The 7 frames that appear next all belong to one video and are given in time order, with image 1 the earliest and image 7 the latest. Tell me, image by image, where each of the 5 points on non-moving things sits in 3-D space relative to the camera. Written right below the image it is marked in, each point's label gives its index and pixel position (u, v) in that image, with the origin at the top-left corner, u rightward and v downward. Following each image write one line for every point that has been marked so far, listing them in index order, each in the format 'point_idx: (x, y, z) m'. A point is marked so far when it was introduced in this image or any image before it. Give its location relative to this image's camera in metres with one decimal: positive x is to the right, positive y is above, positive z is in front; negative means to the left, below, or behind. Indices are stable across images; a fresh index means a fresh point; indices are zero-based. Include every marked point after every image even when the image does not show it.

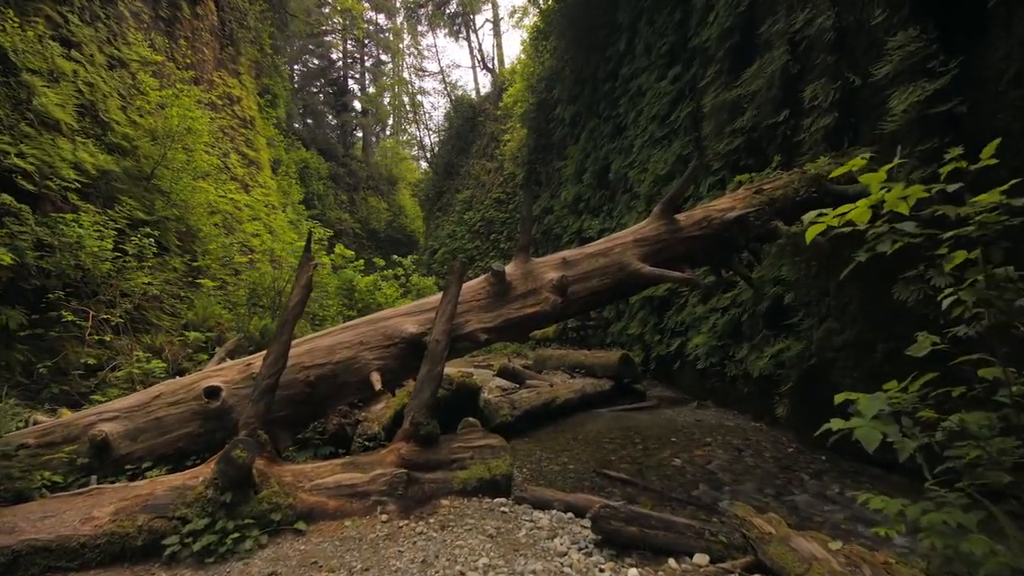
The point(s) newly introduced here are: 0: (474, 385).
0: (-0.3, -0.9, +4.7) m
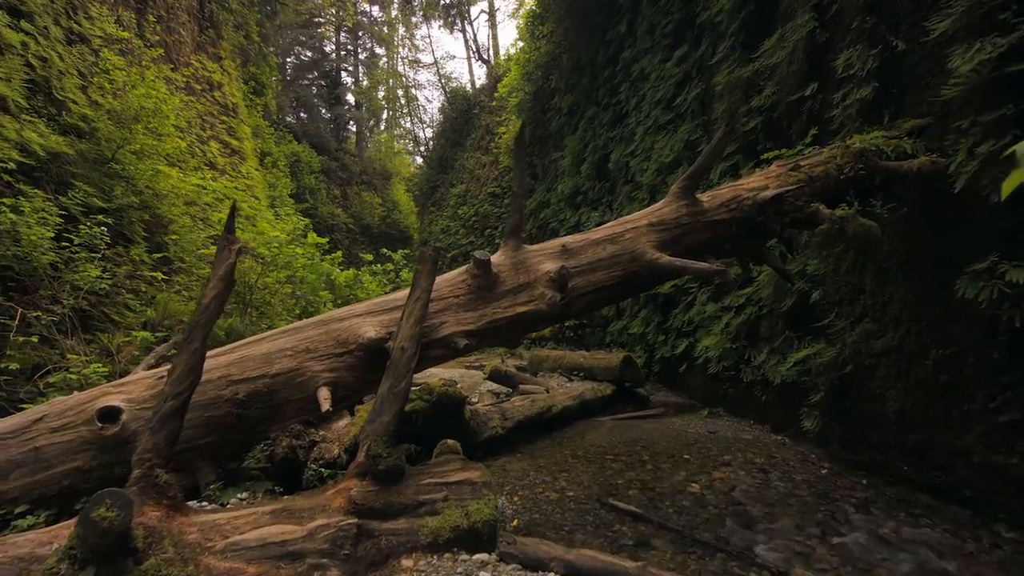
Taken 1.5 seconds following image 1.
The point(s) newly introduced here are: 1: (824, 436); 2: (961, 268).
0: (-0.4, -0.9, +4.0) m
1: (+2.7, -1.3, +4.3) m
2: (+2.9, +0.1, +3.3) m
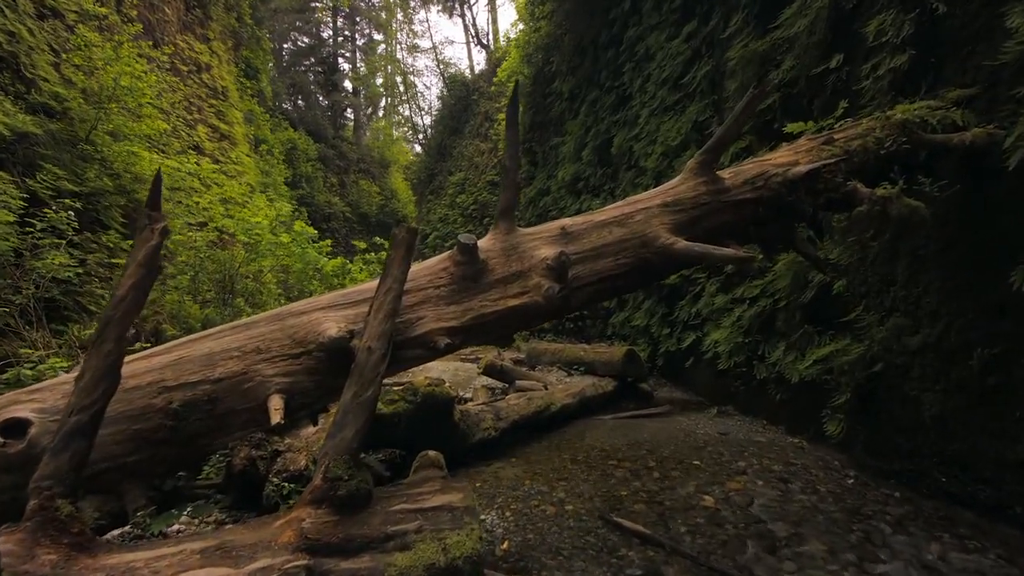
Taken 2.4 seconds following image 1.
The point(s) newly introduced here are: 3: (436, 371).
0: (-0.5, -0.8, +3.6) m
1: (+2.6, -1.2, +3.9) m
2: (+2.9, +0.2, +2.9) m
3: (-1.1, -1.2, +7.2) m
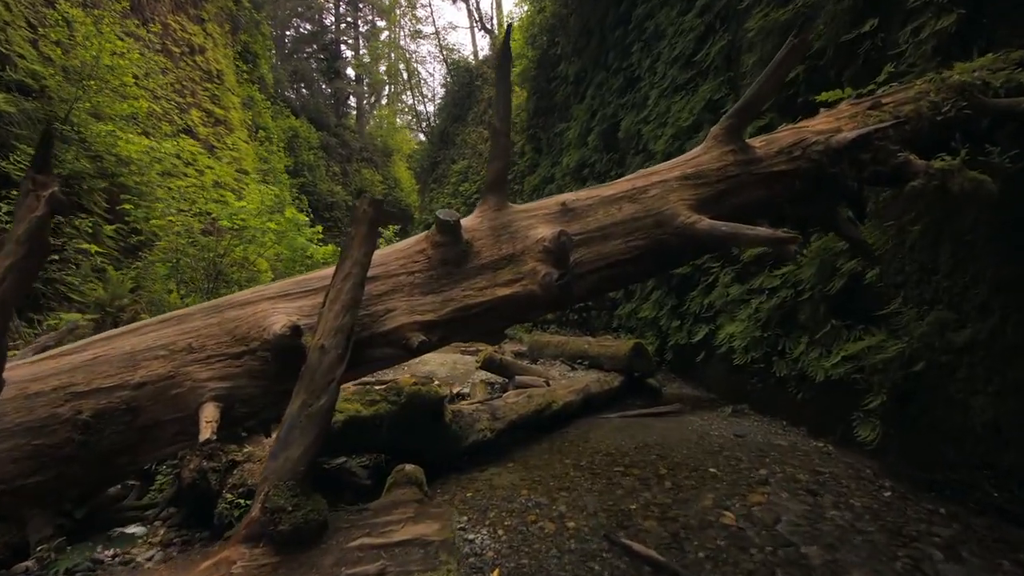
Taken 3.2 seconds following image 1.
0: (-0.5, -0.7, +3.3) m
1: (+2.6, -1.1, +3.5) m
2: (+2.9, +0.2, +2.5) m
3: (-1.1, -1.1, +6.9) m
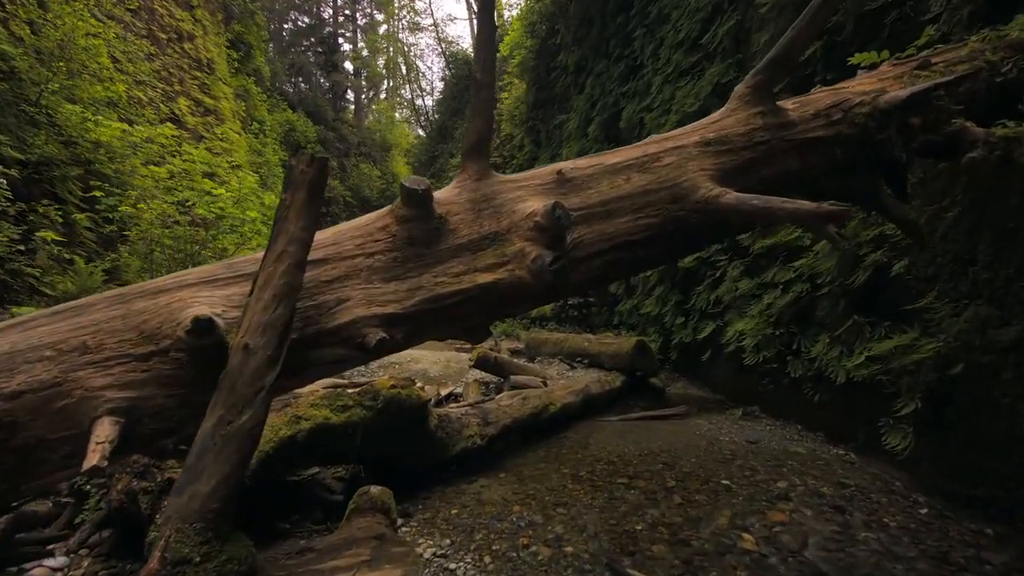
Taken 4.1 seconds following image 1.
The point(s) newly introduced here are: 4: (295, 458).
0: (-0.5, -0.7, +2.9) m
1: (+2.5, -1.1, +3.2) m
2: (+2.8, +0.3, +2.1) m
3: (-1.1, -1.0, +6.5) m
4: (-1.1, -0.9, +2.6) m
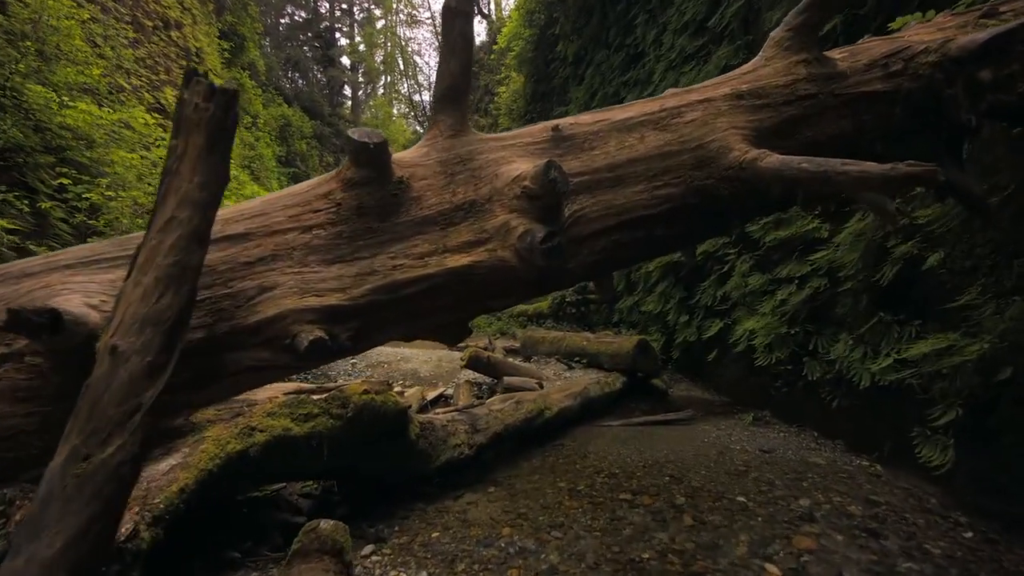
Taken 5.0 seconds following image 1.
0: (-0.6, -0.6, +2.6) m
1: (+2.5, -1.0, +2.8) m
2: (+2.8, +0.3, +1.8) m
3: (-1.2, -0.9, +6.2) m
4: (-1.2, -0.8, +2.3) m
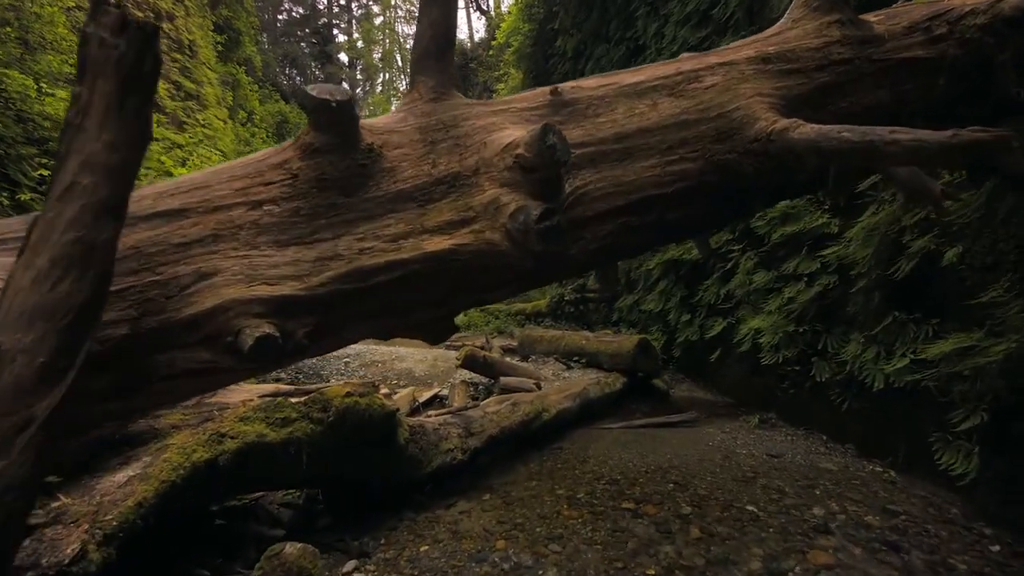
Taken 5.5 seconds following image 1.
0: (-0.6, -0.6, +2.4) m
1: (+2.5, -1.0, +2.7) m
2: (+2.7, +0.3, +1.6) m
3: (-1.2, -0.9, +6.0) m
4: (-1.2, -0.8, +2.1) m
